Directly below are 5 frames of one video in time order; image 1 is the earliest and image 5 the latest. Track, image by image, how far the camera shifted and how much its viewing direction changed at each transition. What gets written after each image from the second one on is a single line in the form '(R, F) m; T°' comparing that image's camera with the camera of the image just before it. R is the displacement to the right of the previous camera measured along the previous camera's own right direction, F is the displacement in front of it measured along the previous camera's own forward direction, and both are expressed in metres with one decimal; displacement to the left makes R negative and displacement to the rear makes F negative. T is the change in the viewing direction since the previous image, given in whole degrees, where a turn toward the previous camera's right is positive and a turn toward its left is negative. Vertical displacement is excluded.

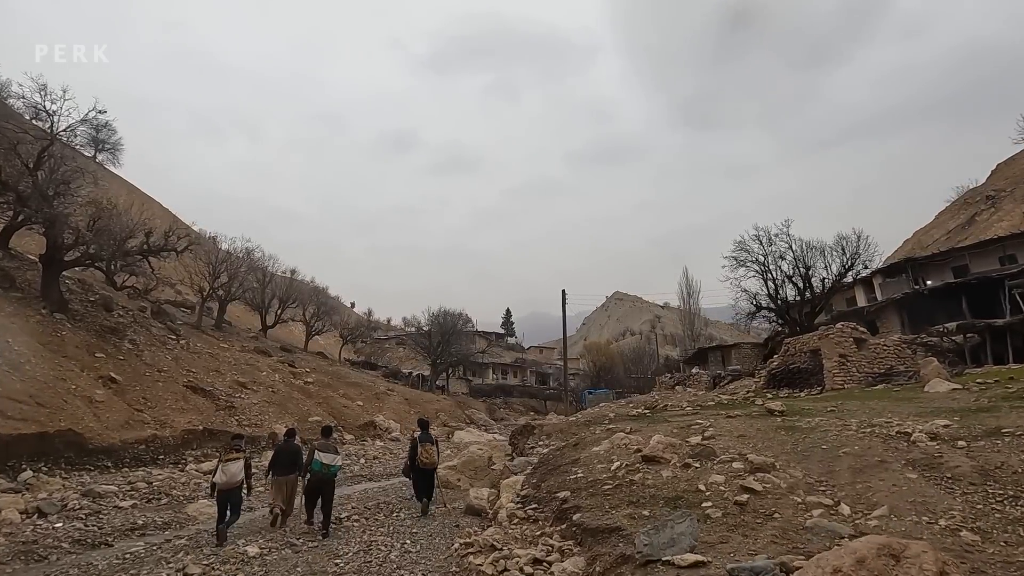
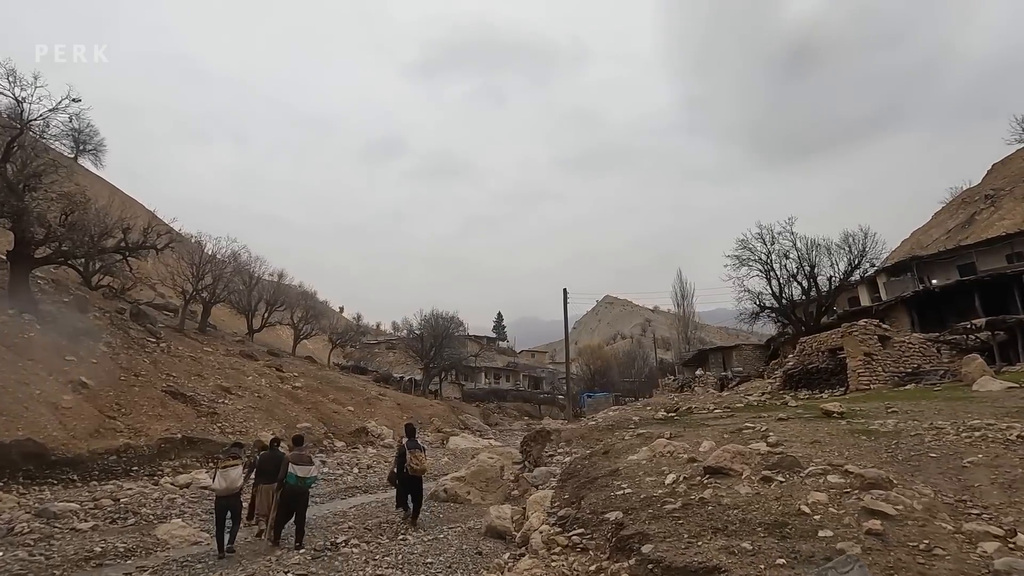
(-0.5, +1.1) m; +1°
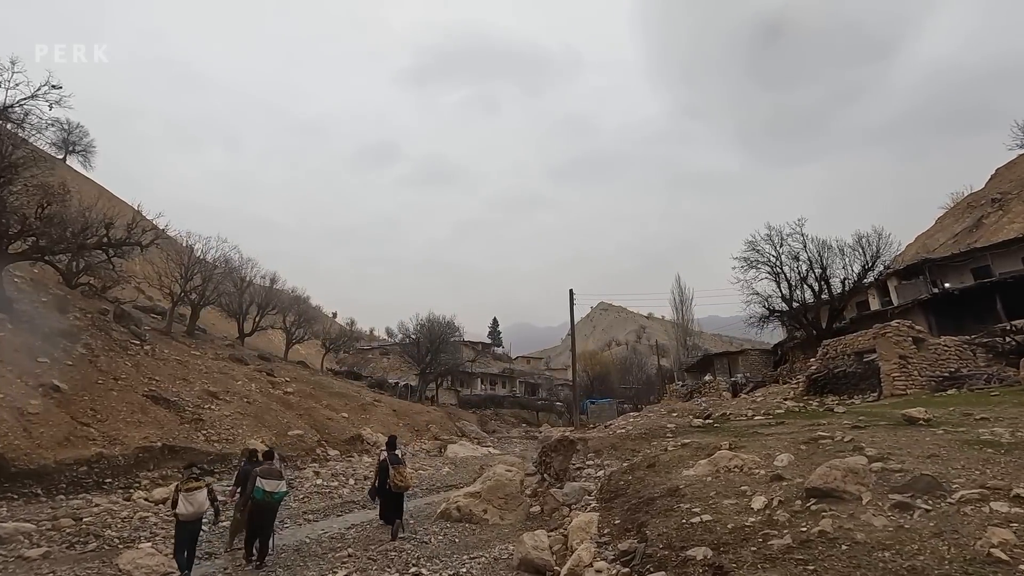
(-0.5, +1.2) m; +1°
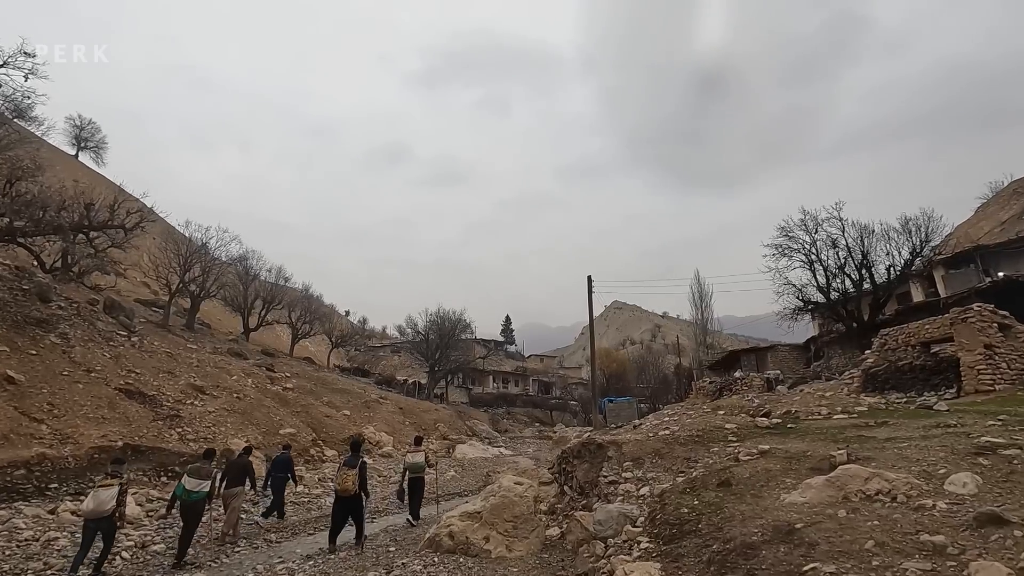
(0.0, +2.1) m; -1°
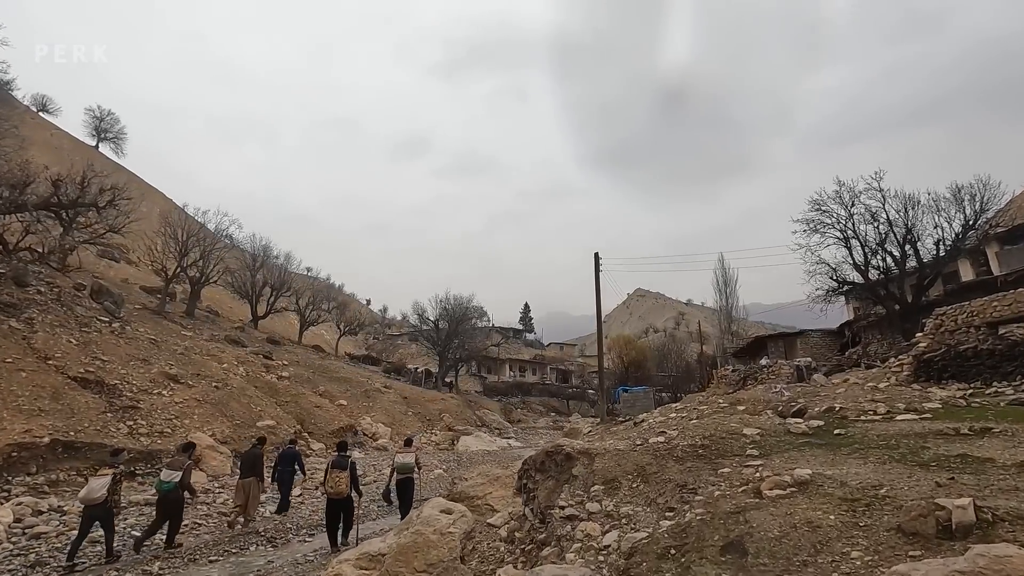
(+1.0, +2.1) m; -3°
